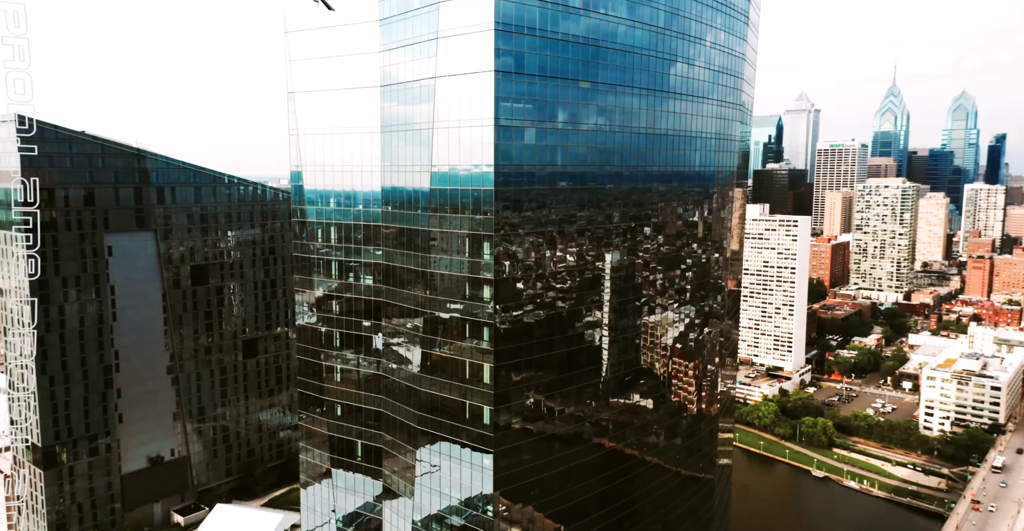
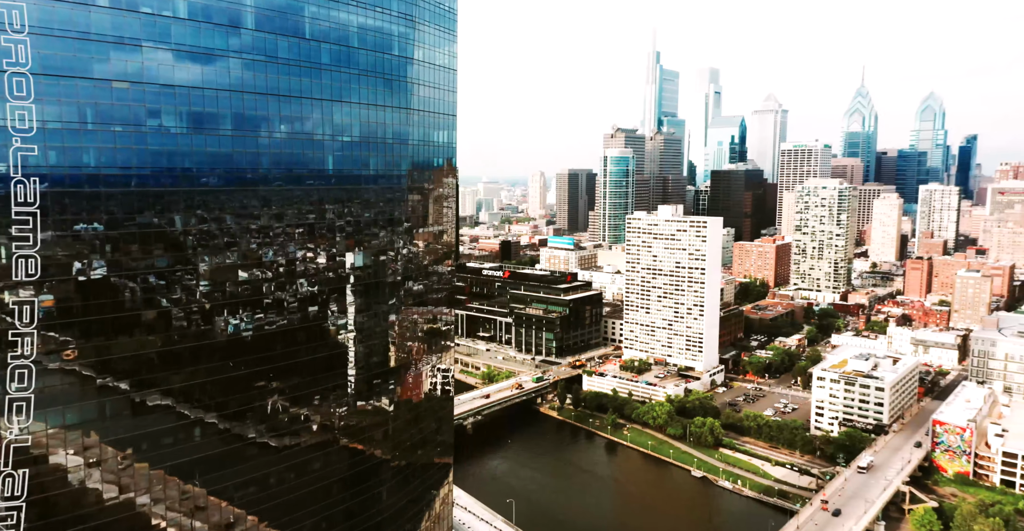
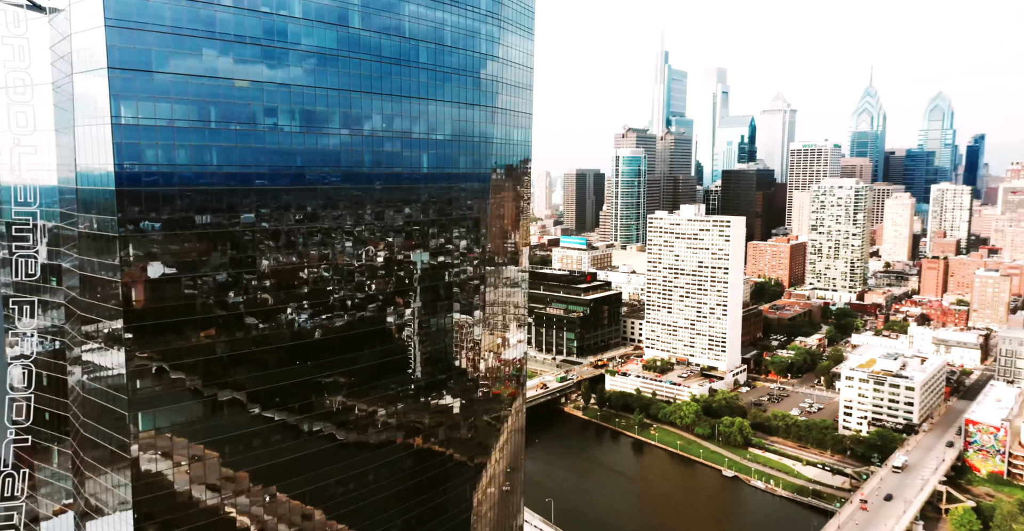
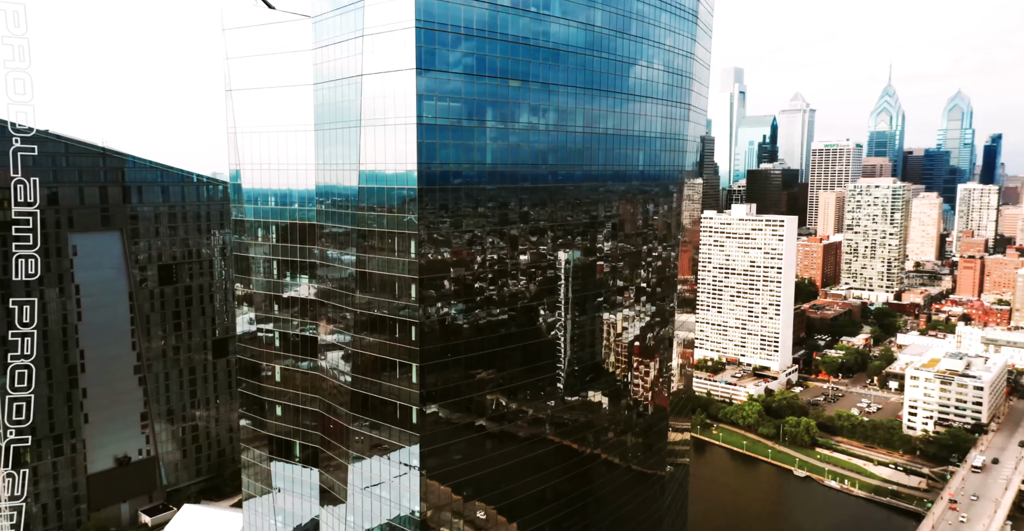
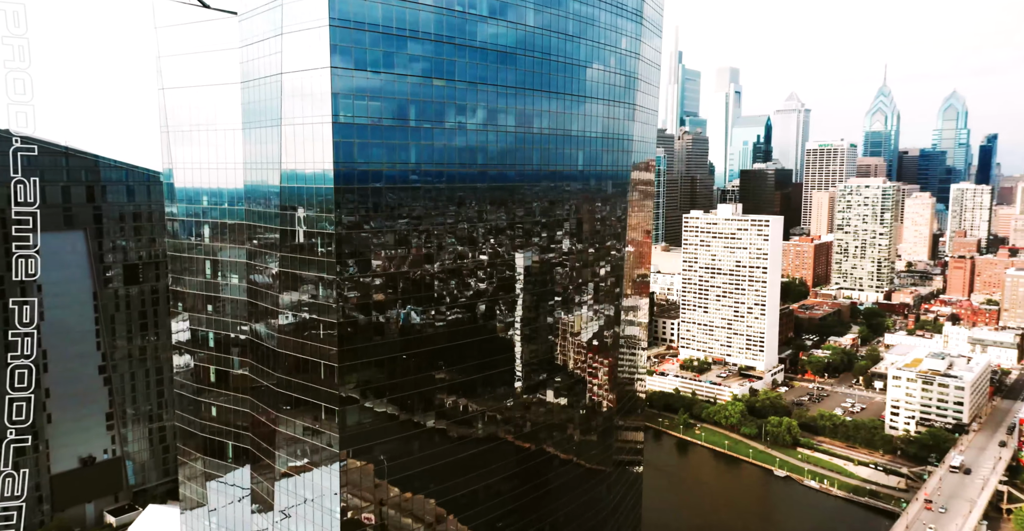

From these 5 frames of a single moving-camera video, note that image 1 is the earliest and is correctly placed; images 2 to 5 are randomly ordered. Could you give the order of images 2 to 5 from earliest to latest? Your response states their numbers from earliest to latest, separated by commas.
4, 5, 3, 2
